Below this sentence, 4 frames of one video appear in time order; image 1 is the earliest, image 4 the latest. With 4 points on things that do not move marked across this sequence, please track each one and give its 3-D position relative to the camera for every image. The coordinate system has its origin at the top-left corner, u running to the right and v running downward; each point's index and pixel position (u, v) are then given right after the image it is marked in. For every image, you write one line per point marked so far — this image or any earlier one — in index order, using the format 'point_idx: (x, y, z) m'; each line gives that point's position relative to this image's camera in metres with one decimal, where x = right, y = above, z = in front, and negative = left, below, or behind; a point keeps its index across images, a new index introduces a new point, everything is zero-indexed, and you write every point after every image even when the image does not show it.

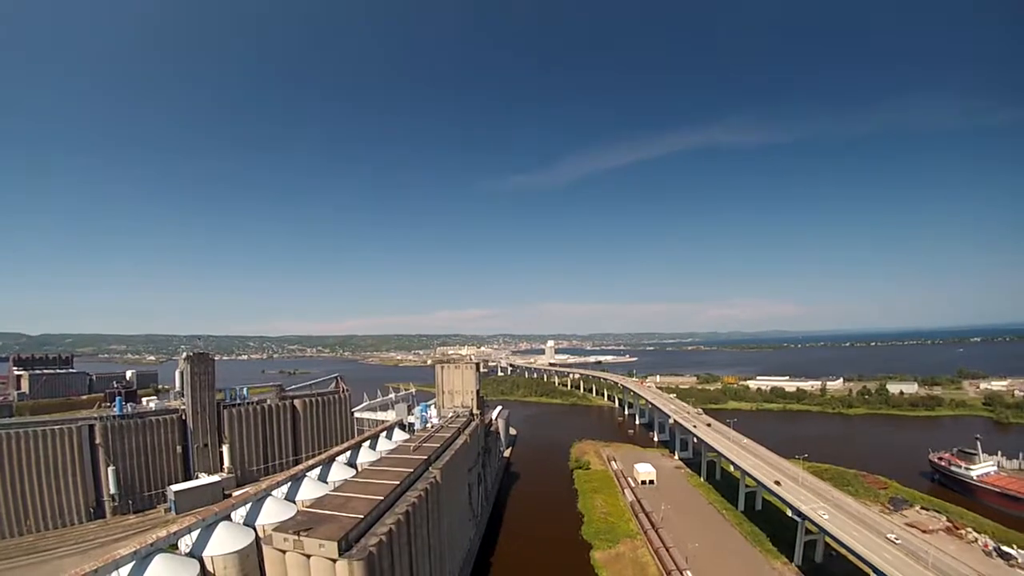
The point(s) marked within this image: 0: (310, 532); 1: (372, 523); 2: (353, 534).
0: (-7.2, -8.8, +17.4) m
1: (-5.6, -9.5, +19.3) m
2: (-5.8, -9.2, +17.7) m
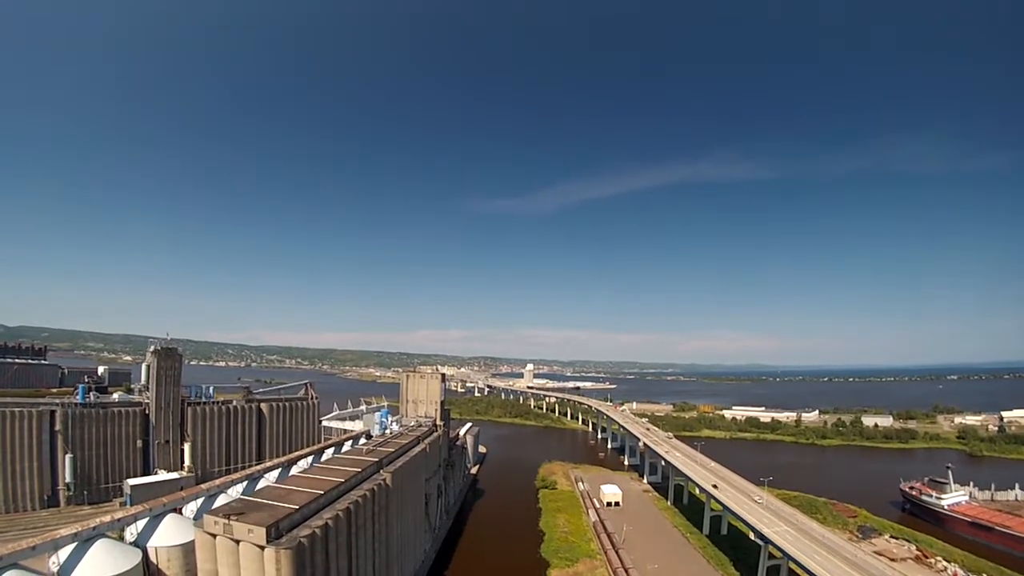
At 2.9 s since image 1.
0: (-9.7, -8.1, +17.5) m
1: (-8.1, -8.9, +19.4) m
2: (-8.3, -8.5, +17.9) m
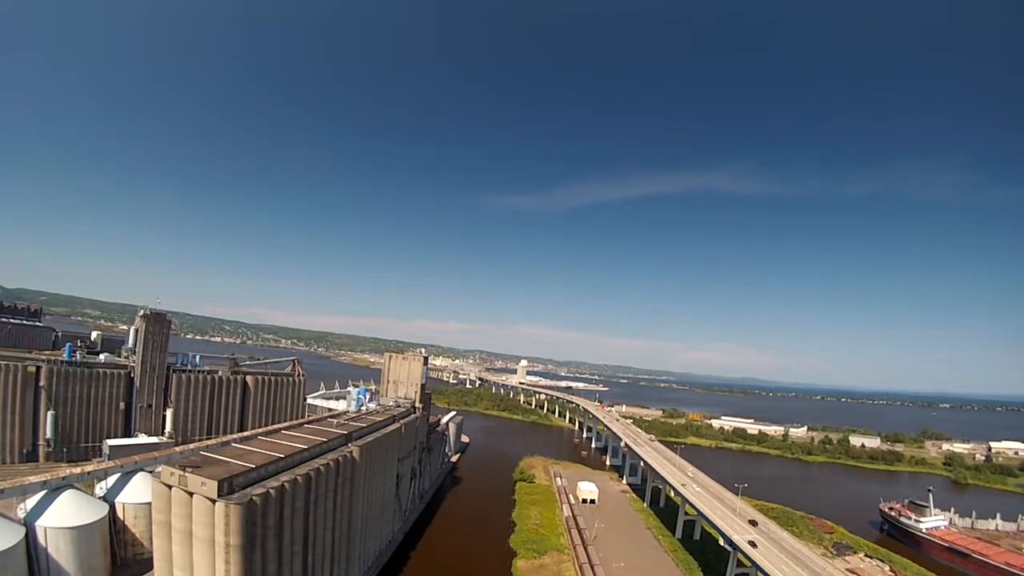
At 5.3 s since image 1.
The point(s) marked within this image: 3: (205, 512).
0: (-11.5, -6.6, +17.8) m
1: (-9.9, -7.5, +19.7) m
2: (-10.2, -7.1, +18.2) m
3: (-10.7, -7.8, +17.1) m
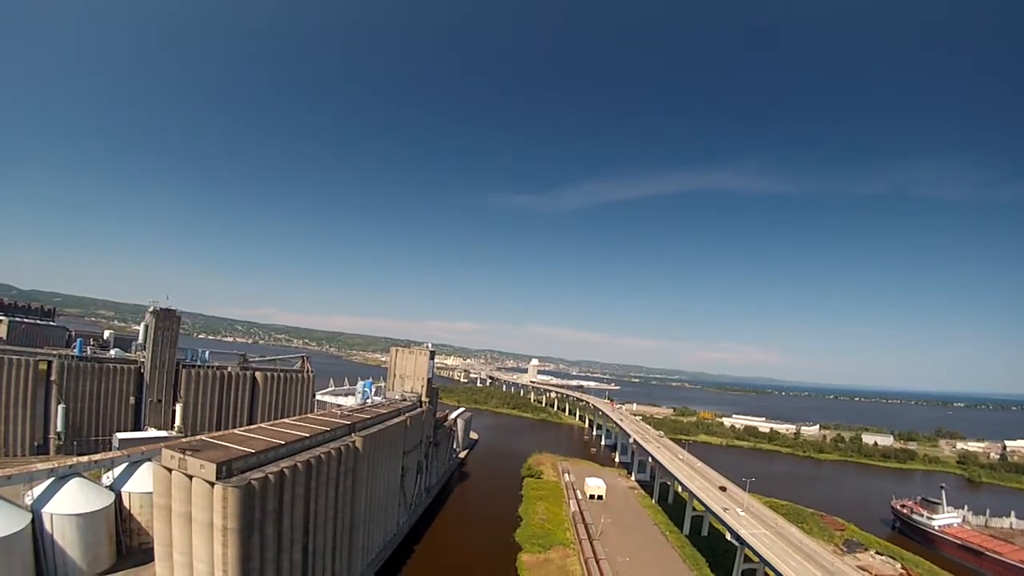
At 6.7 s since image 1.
0: (-11.6, -6.1, +18.0) m
1: (-10.0, -7.0, +19.8) m
2: (-10.2, -6.6, +18.3) m
3: (-10.8, -7.3, +17.3) m
